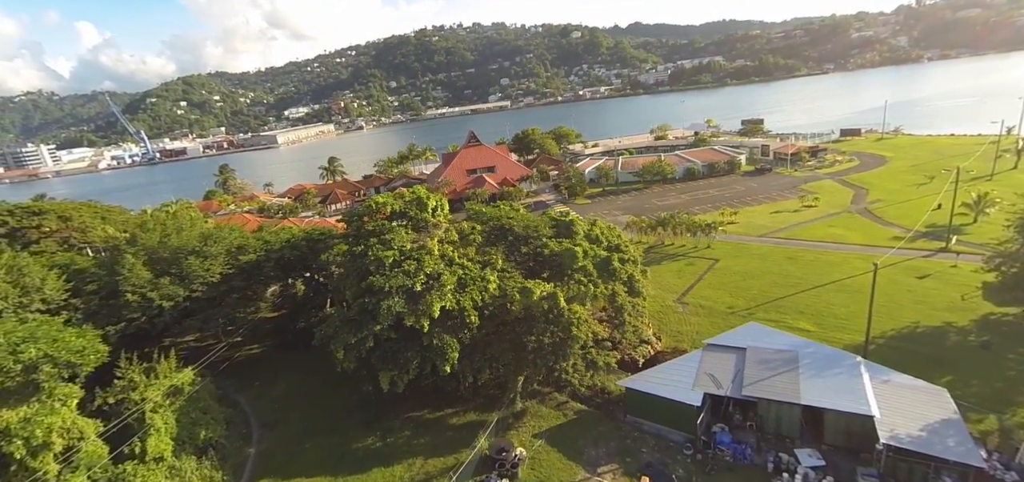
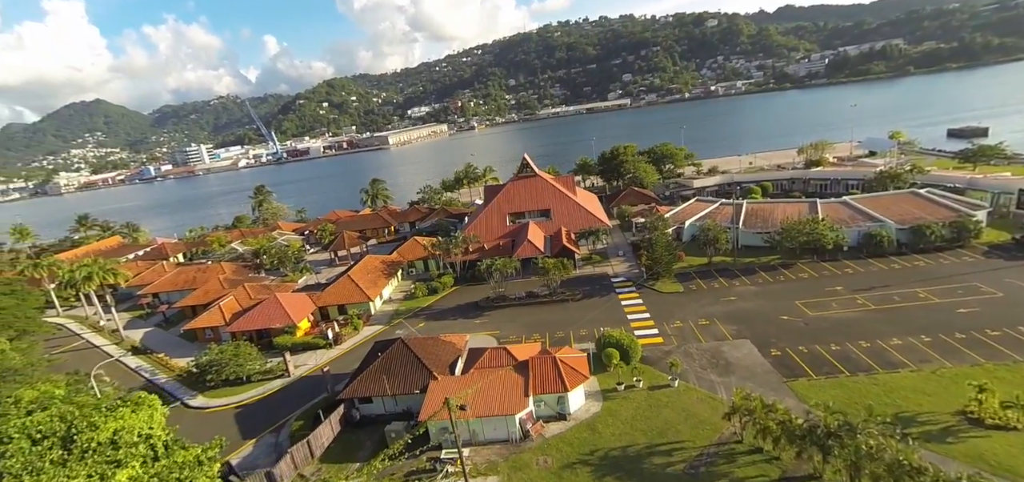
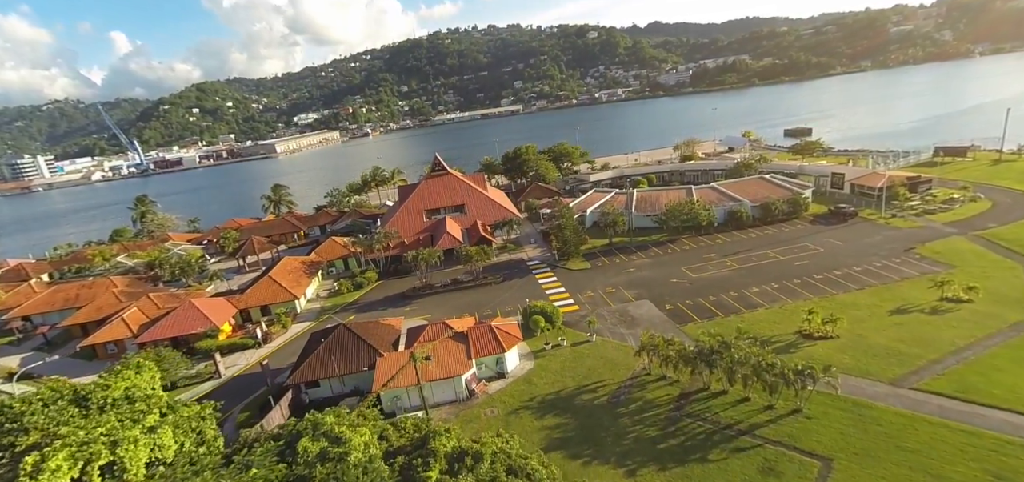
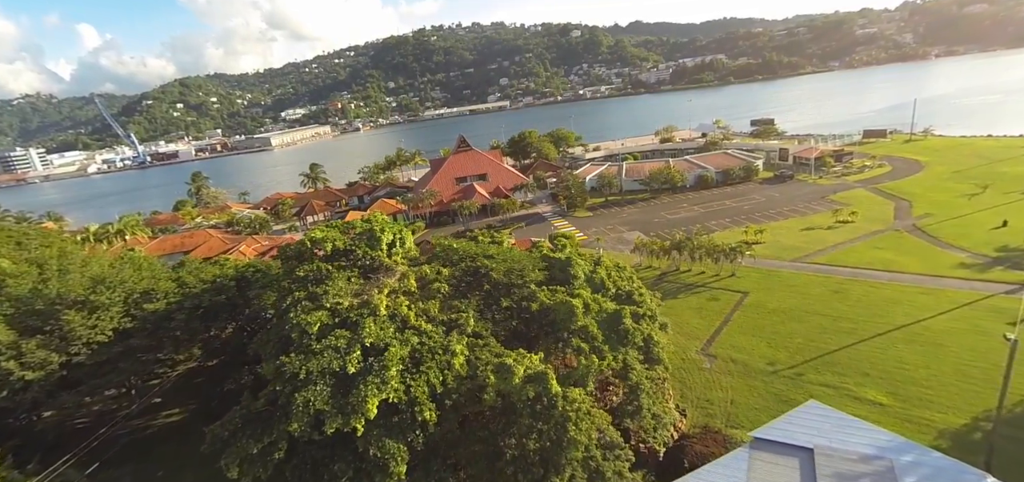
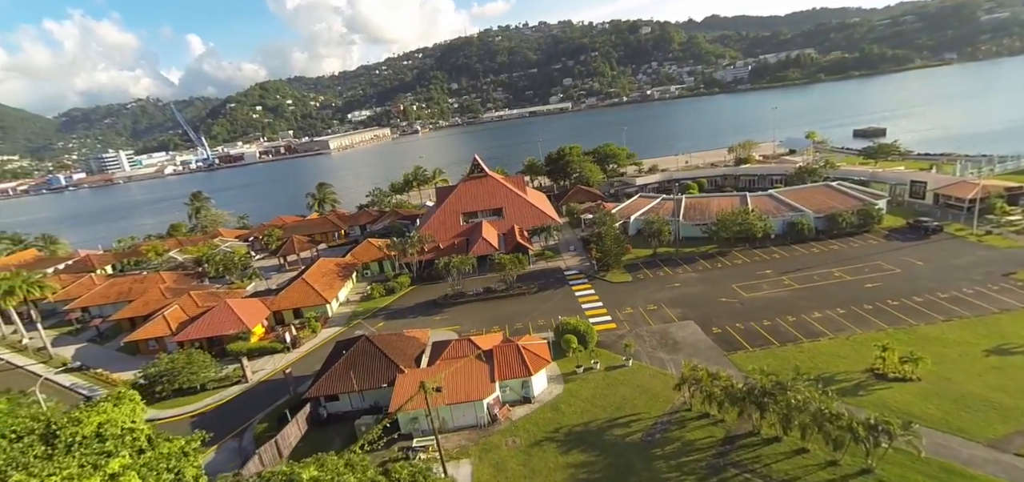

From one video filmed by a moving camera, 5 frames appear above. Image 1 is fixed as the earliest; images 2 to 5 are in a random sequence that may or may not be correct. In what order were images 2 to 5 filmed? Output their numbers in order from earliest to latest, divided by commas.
4, 3, 5, 2
